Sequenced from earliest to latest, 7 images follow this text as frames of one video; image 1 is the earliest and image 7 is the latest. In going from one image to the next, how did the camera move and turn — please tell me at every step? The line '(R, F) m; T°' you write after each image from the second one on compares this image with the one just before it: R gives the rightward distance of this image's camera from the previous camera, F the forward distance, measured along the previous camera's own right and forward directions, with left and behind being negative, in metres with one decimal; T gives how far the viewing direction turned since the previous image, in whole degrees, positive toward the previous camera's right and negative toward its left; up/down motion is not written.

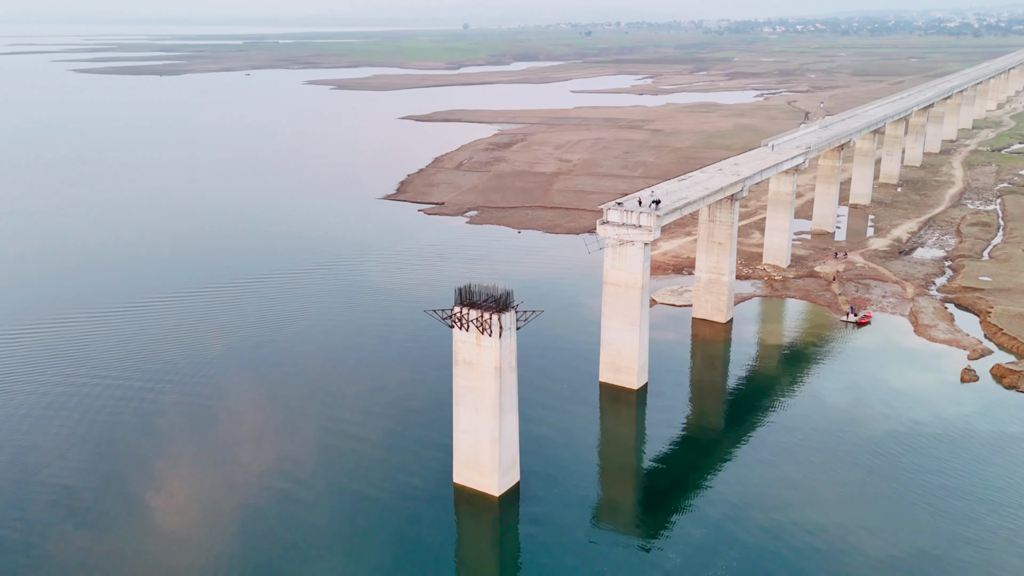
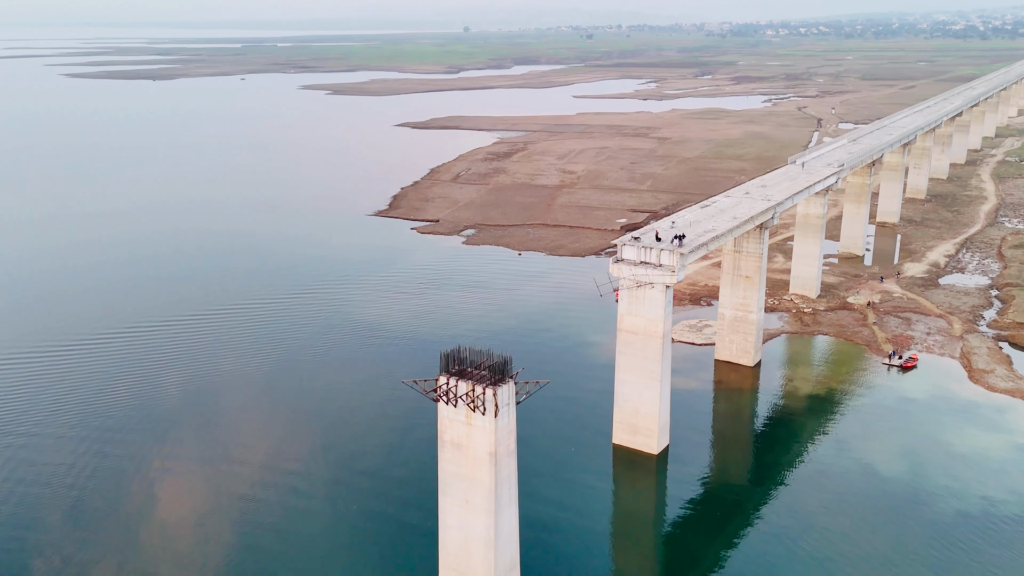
(+0.1, +4.7) m; 0°
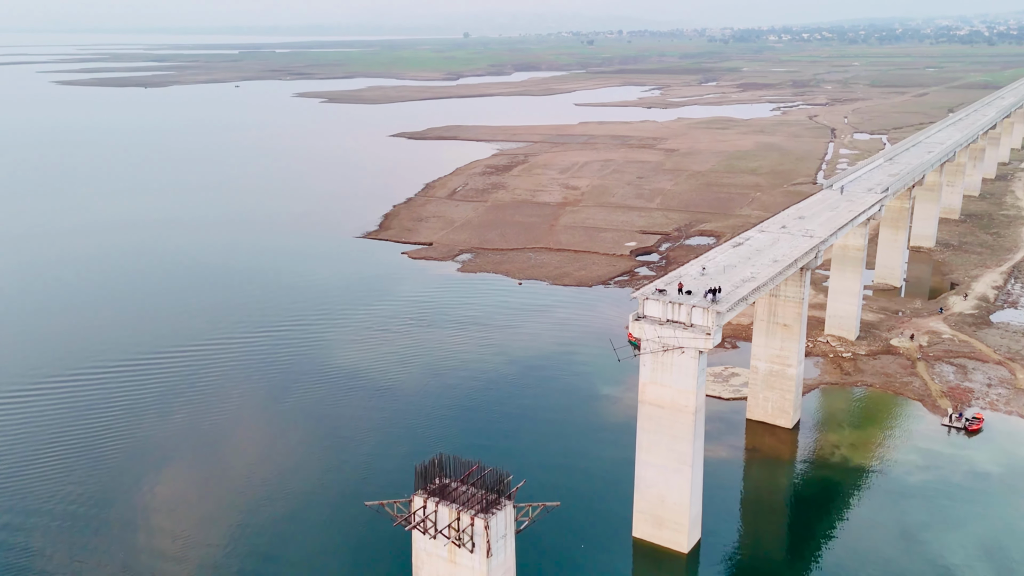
(0.0, +5.0) m; 0°
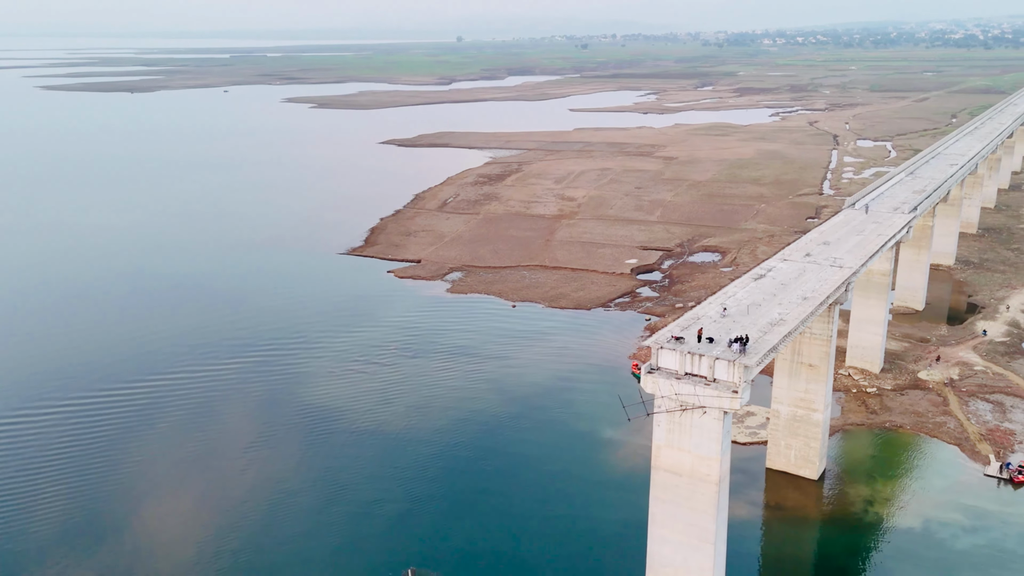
(0.0, +3.3) m; 0°
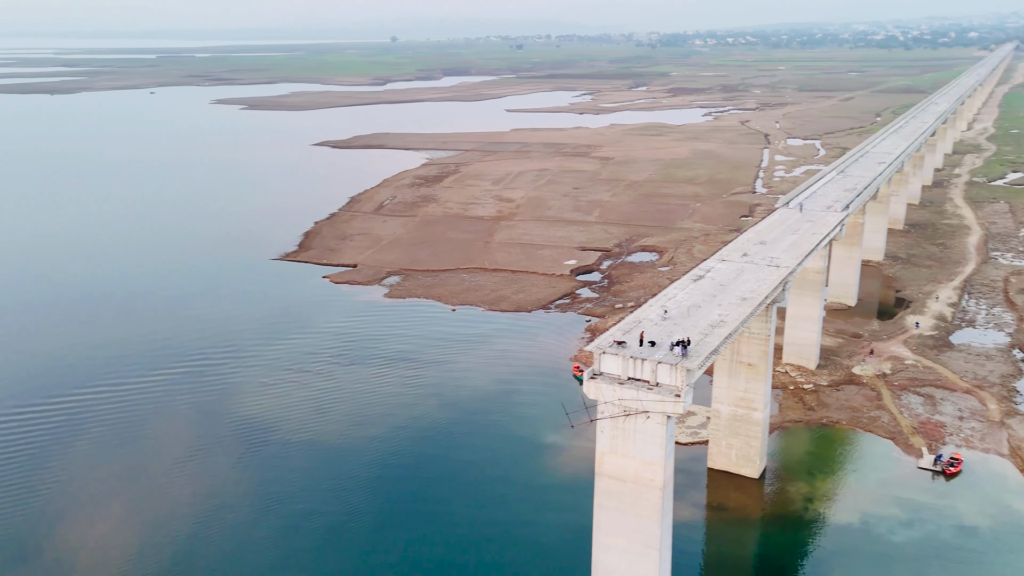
(0.0, +0.4) m; +4°
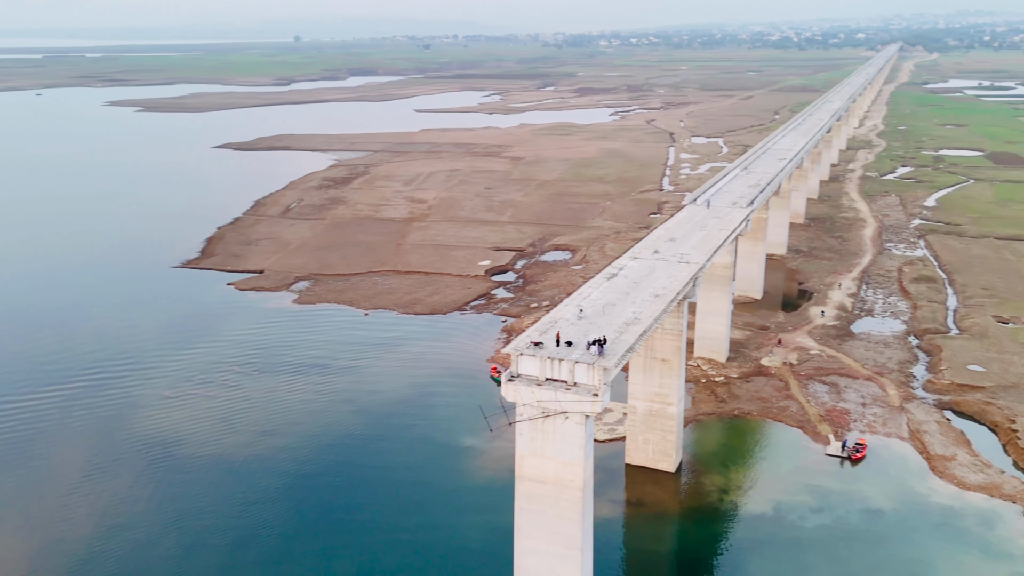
(0.0, +0.3) m; +6°
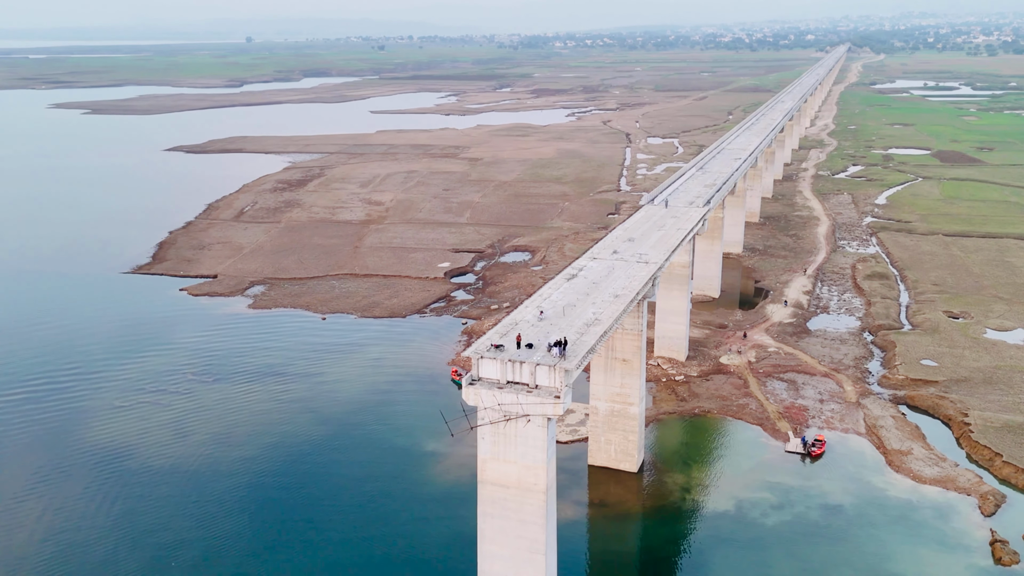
(0.0, +0.3) m; +3°
